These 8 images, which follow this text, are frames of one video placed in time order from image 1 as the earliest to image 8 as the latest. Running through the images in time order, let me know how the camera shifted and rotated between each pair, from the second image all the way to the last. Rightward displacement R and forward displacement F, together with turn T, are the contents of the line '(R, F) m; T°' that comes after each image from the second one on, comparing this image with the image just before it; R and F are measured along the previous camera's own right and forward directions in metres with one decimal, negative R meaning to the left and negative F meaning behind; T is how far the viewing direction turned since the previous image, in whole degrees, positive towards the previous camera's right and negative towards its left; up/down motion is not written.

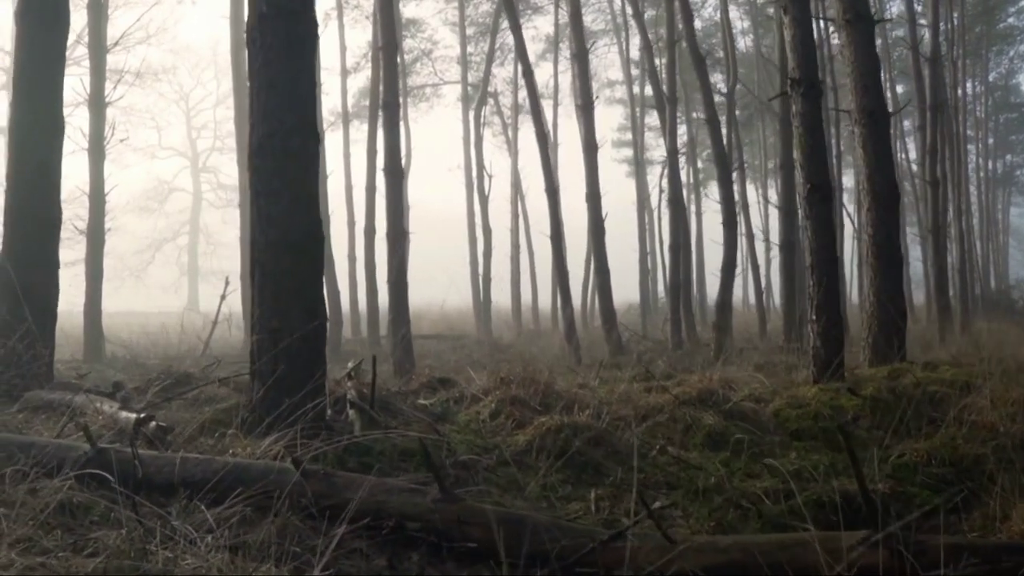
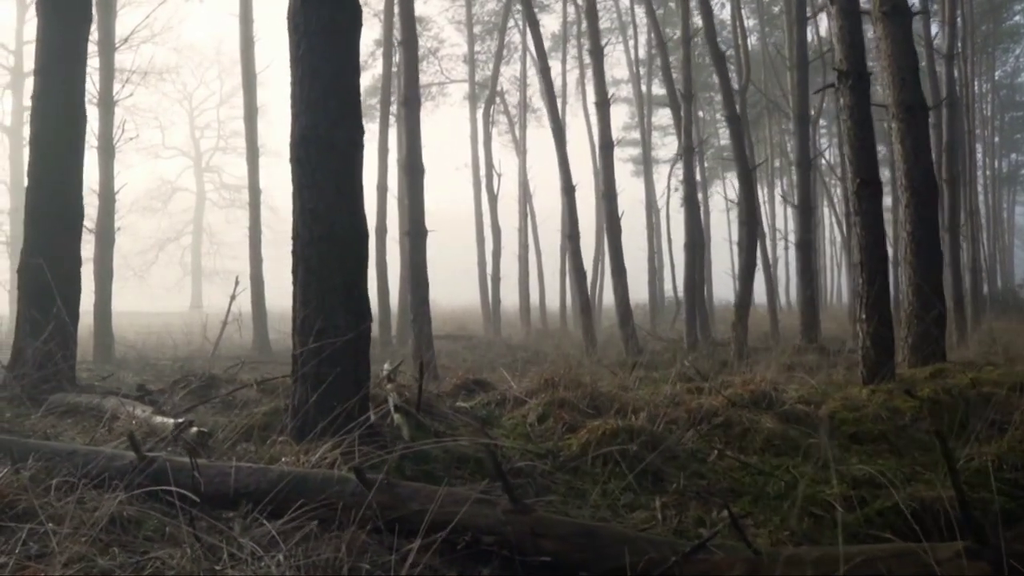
(-0.4, +0.3) m; 0°
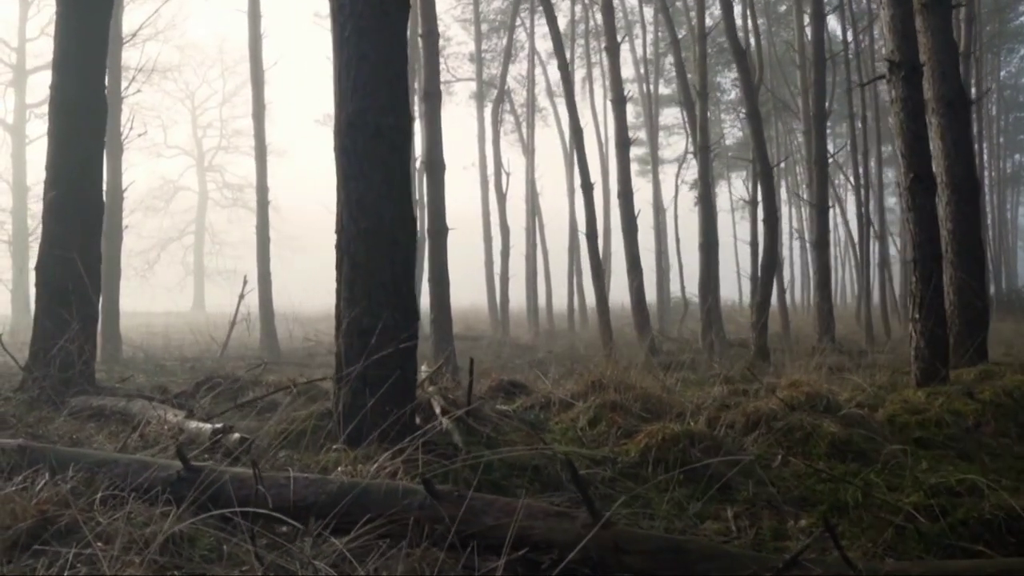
(-0.4, +0.3) m; 0°
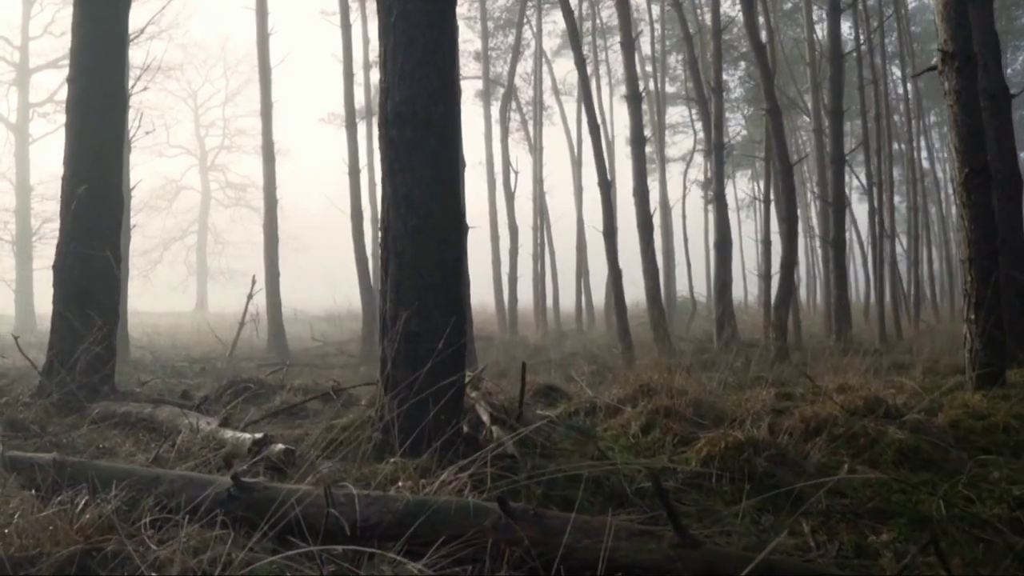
(-0.3, +0.3) m; 0°
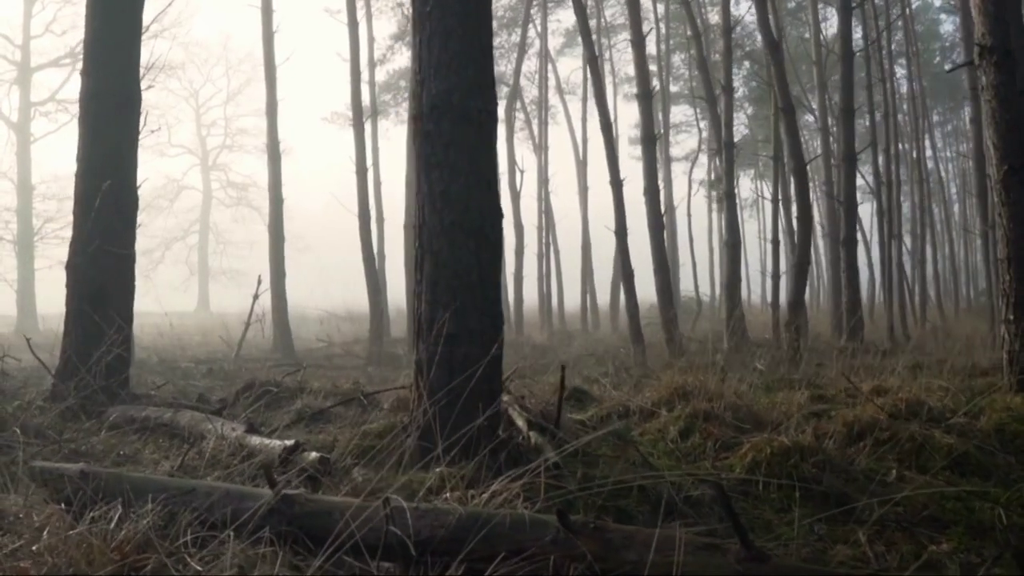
(-0.2, +0.2) m; 0°
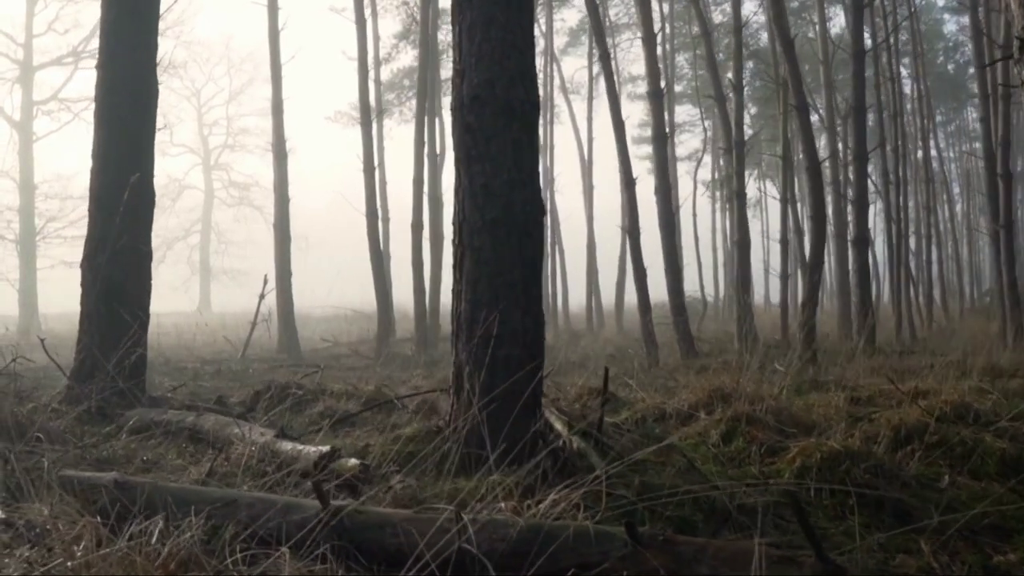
(-0.2, +0.2) m; 0°
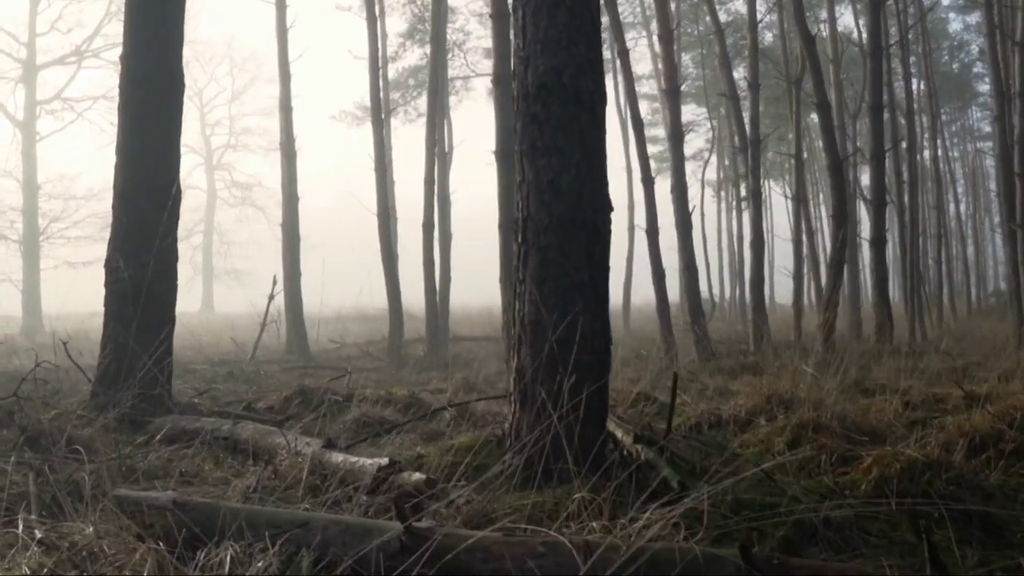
(-0.3, +0.3) m; 0°
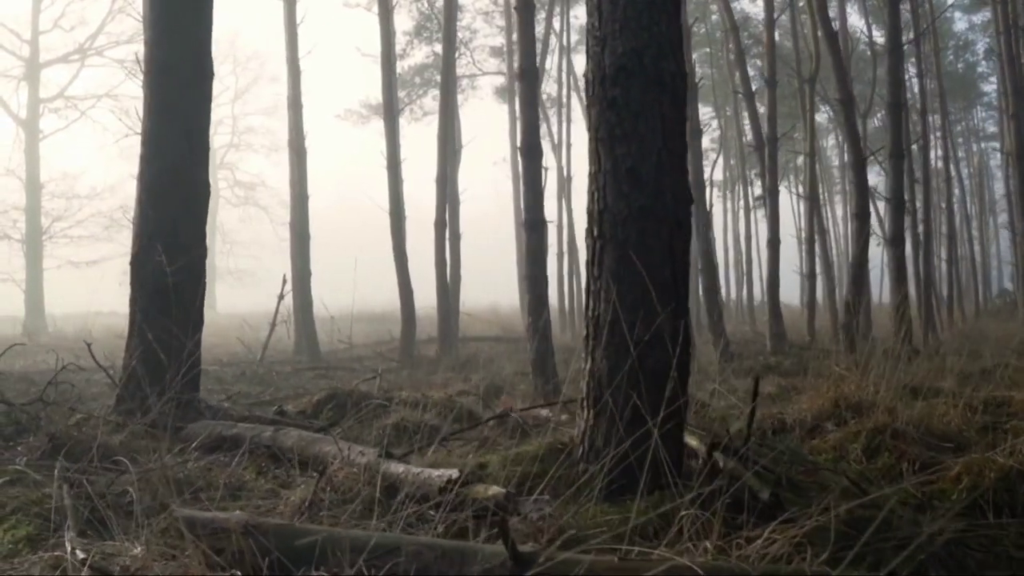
(-0.3, +0.3) m; 0°
